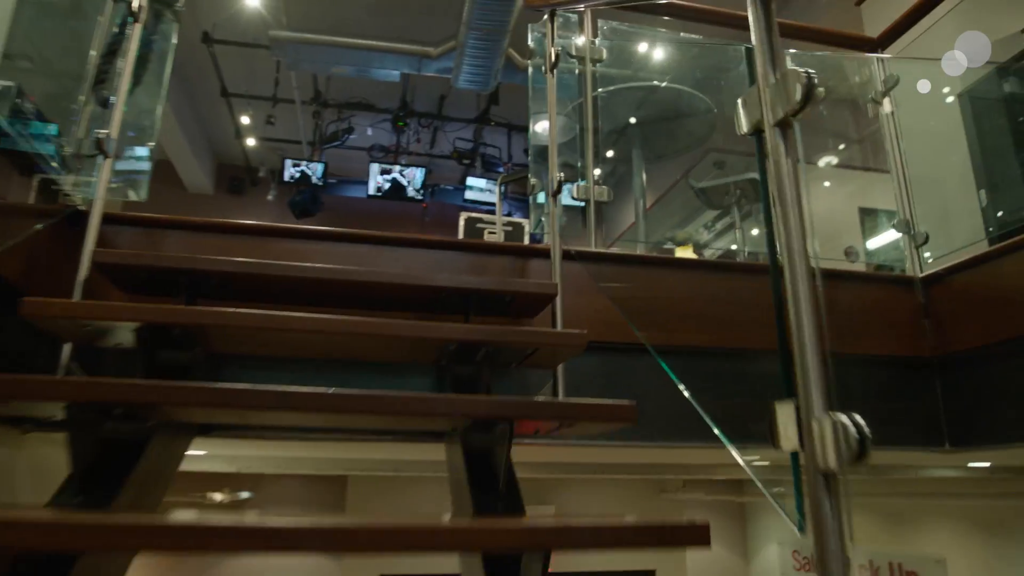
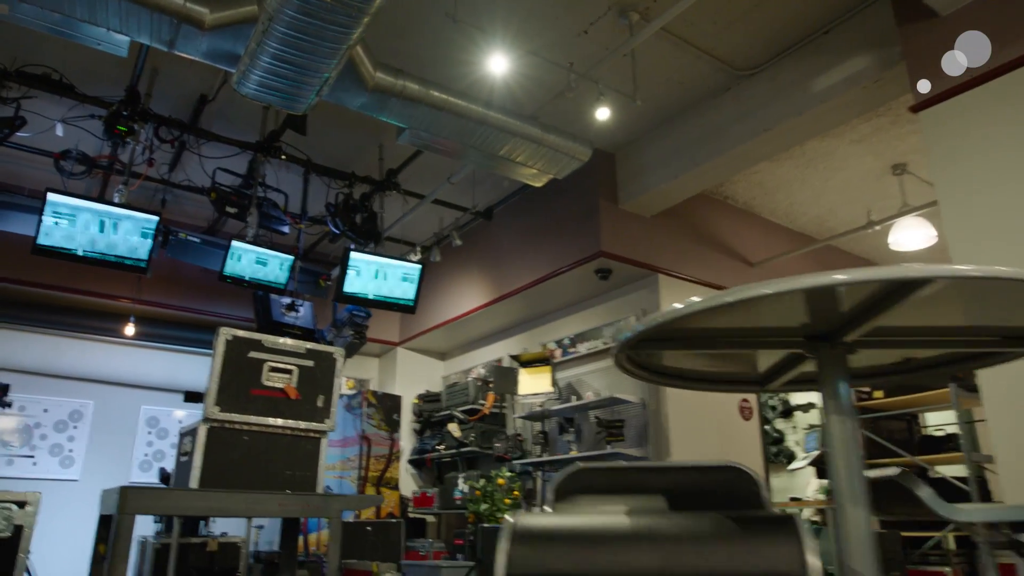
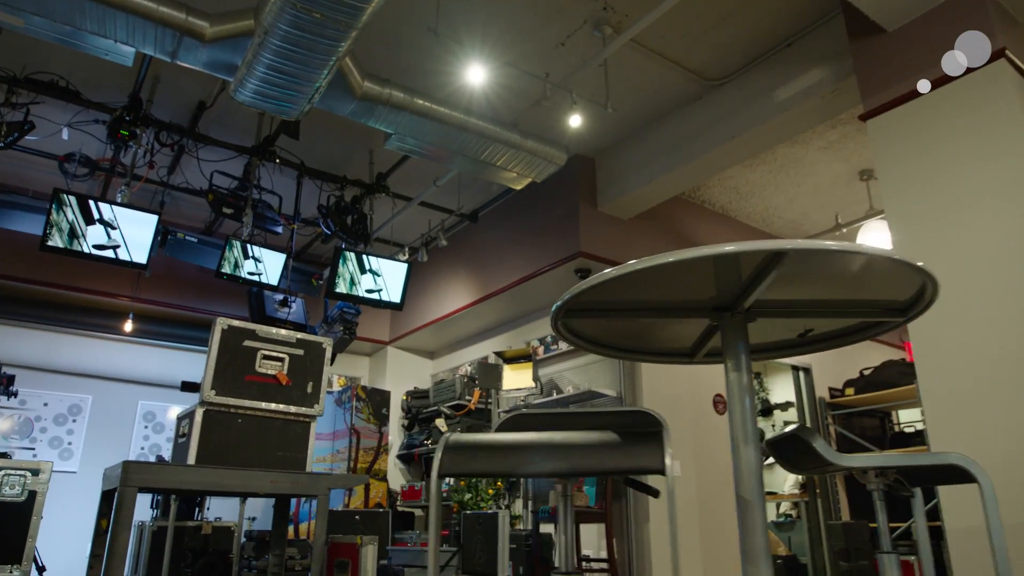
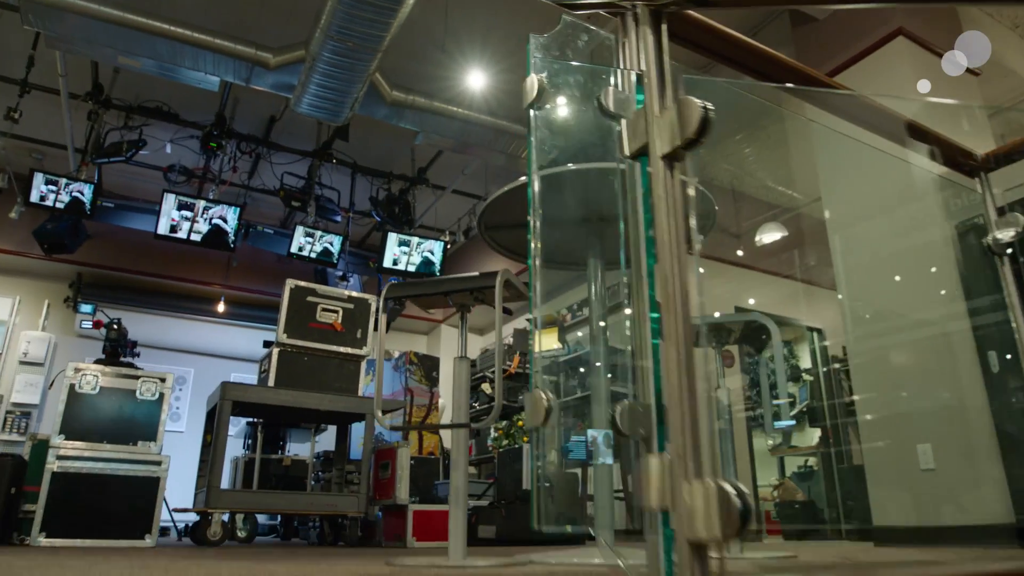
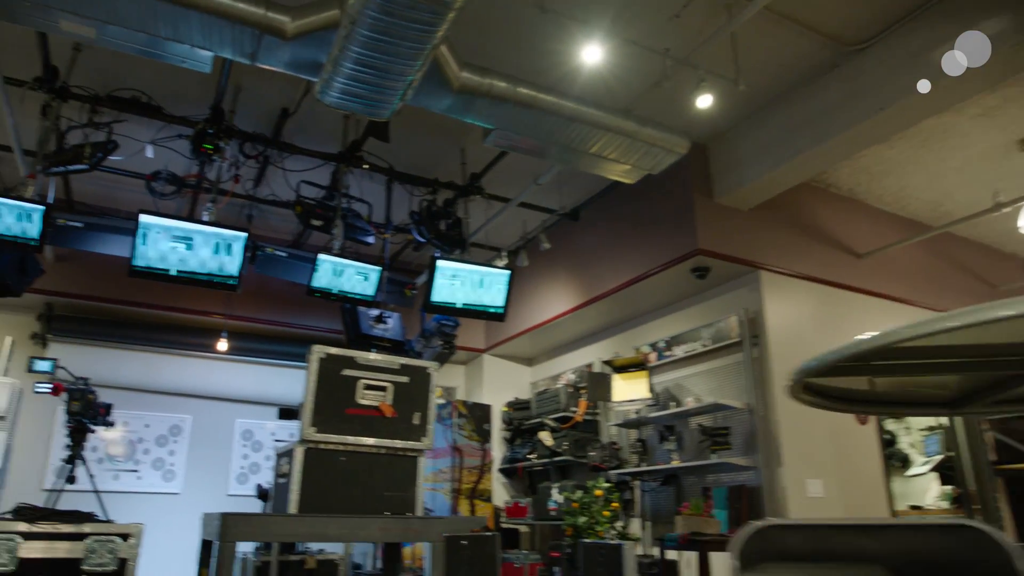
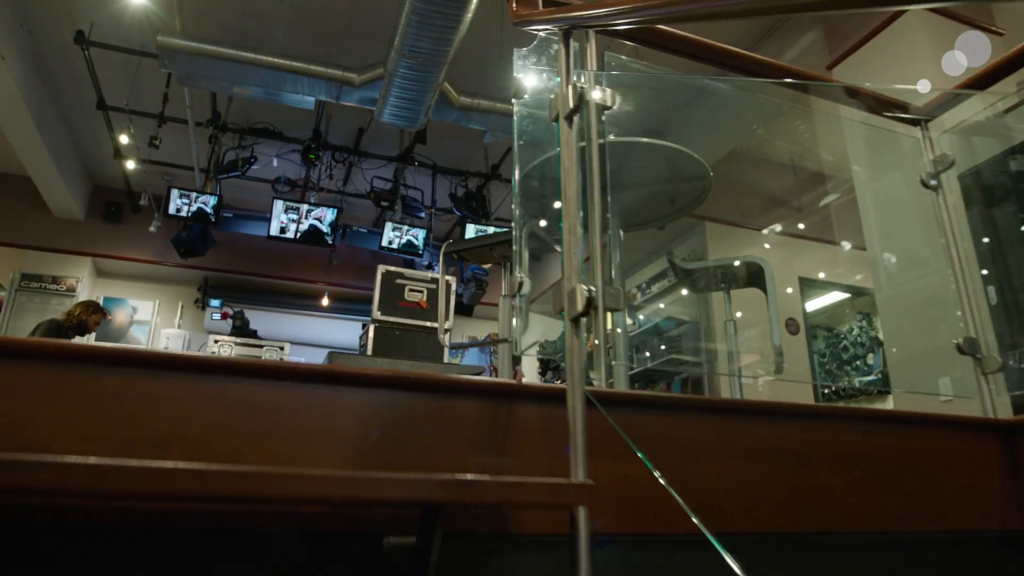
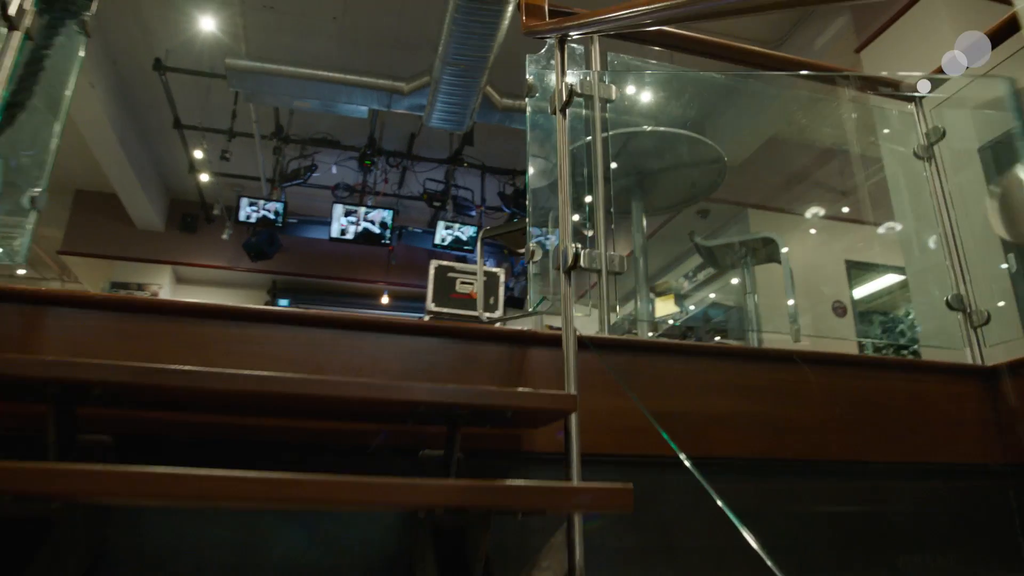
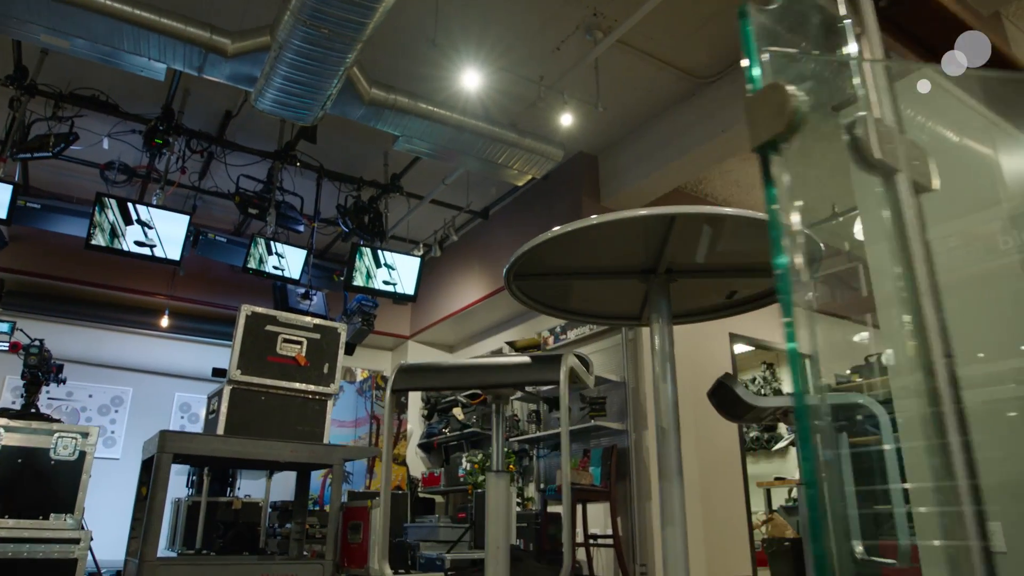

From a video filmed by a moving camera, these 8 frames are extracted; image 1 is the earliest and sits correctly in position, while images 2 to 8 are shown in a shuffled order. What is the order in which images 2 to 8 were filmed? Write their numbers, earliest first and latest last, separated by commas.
7, 6, 4, 8, 3, 2, 5
